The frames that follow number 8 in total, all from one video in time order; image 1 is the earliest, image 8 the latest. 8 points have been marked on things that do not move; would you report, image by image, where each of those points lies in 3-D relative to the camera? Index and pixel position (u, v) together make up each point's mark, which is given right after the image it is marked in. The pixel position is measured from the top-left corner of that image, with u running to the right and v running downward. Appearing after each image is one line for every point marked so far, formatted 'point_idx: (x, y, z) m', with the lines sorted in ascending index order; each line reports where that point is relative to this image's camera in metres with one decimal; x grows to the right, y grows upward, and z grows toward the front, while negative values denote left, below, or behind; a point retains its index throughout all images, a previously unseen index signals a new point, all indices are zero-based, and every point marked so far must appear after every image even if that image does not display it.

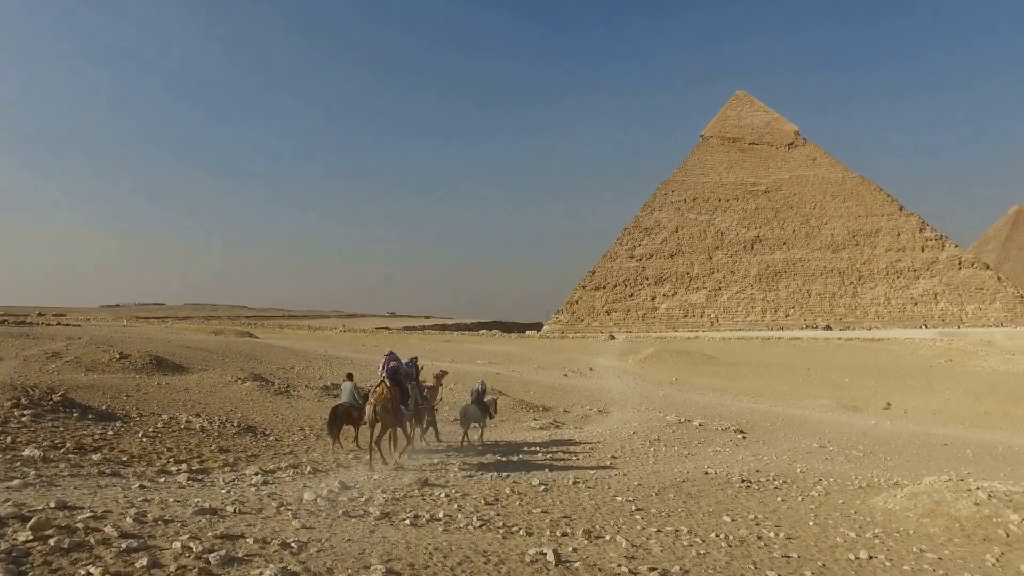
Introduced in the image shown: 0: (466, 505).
0: (-0.2, -1.0, +3.1) m
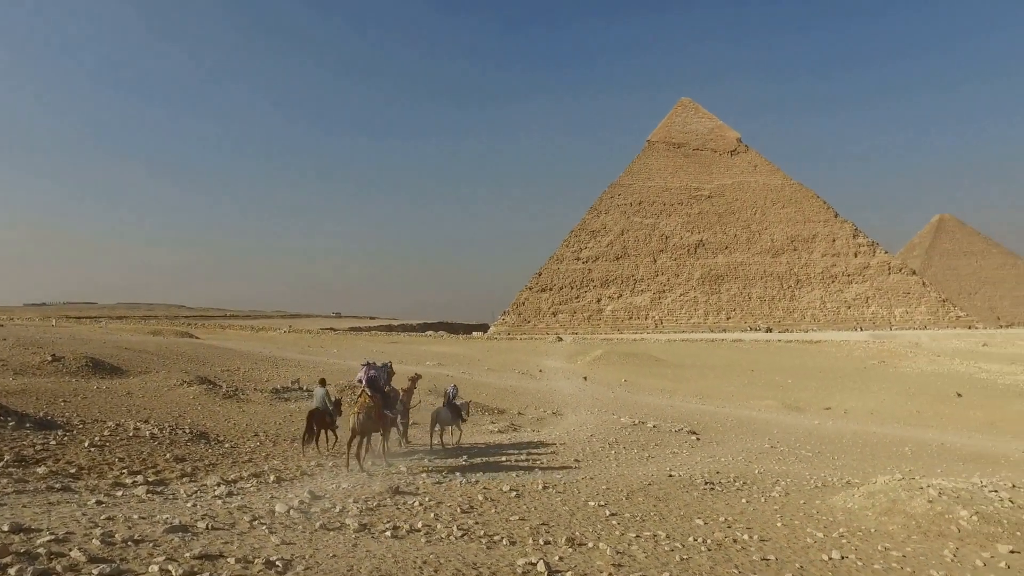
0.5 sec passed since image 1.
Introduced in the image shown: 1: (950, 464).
0: (-0.3, -1.0, +3.0) m
1: (+4.4, -1.8, +6.5) m
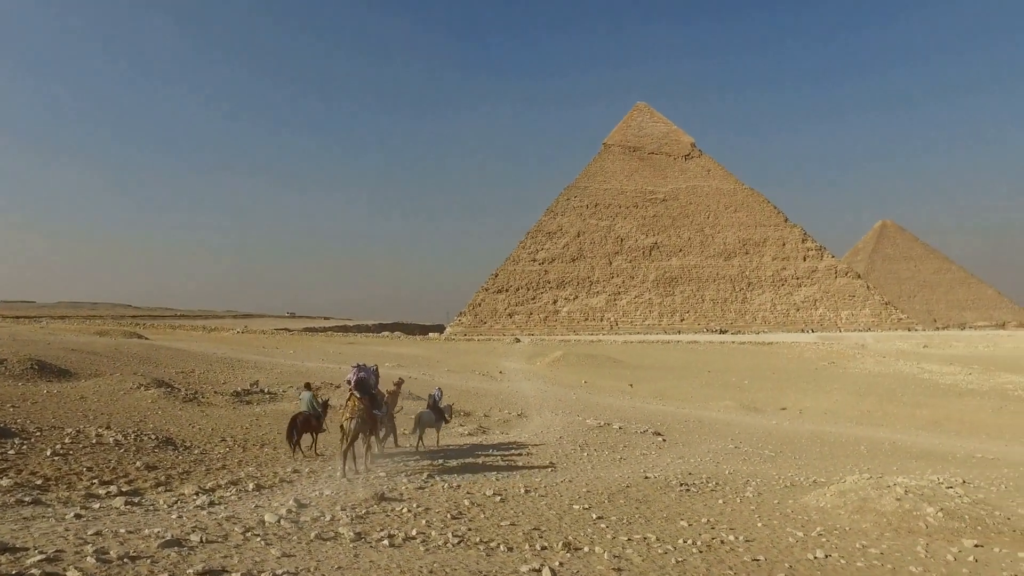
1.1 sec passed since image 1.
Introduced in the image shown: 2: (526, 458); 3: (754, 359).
0: (-0.3, -1.0, +2.9) m
1: (+4.1, -1.8, +6.8) m
2: (+0.2, -1.4, +5.3) m
3: (+7.4, -2.2, +19.8) m
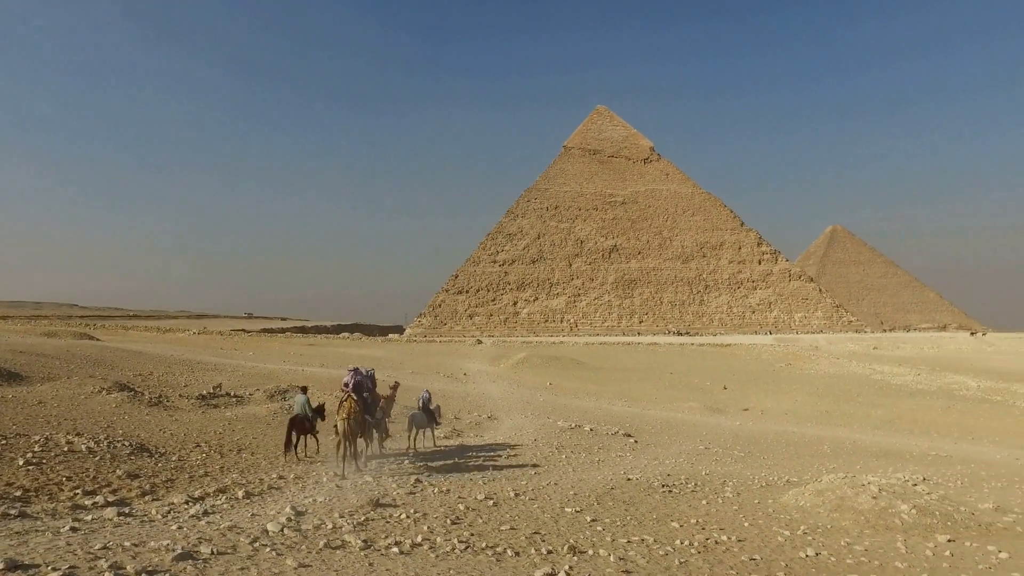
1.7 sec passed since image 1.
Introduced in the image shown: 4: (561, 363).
0: (-0.3, -1.1, +2.9) m
1: (+3.8, -1.9, +7.0) m
2: (0.0, -1.4, +5.3) m
3: (+6.3, -2.2, +20.2) m
4: (+1.4, -2.2, +18.7) m
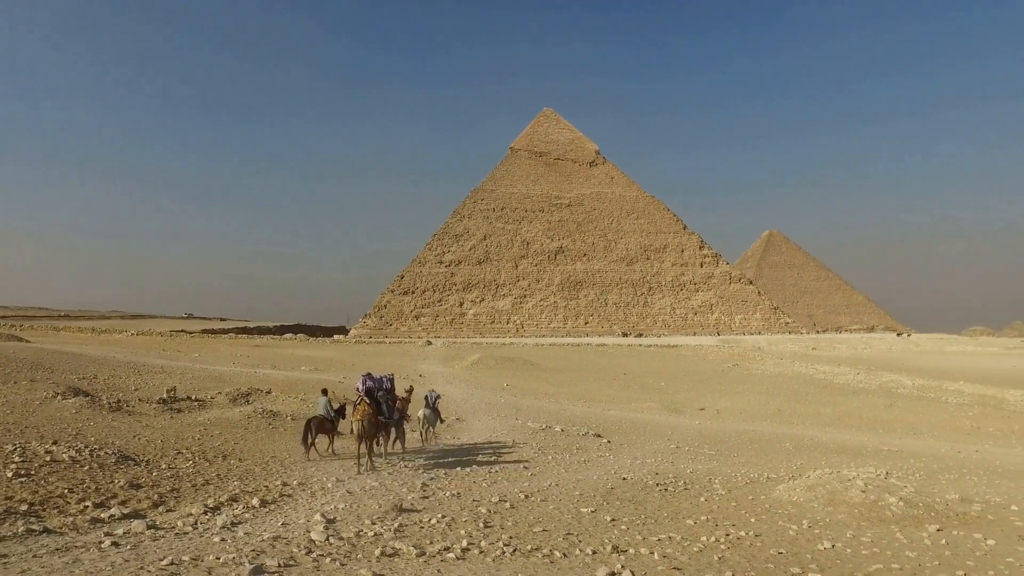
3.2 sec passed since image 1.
0: (-0.2, -1.1, +2.9) m
1: (+3.6, -1.9, +7.4) m
2: (0.0, -1.4, +5.3) m
3: (+4.8, -2.3, +20.7) m
4: (+0.1, -2.2, +18.8) m
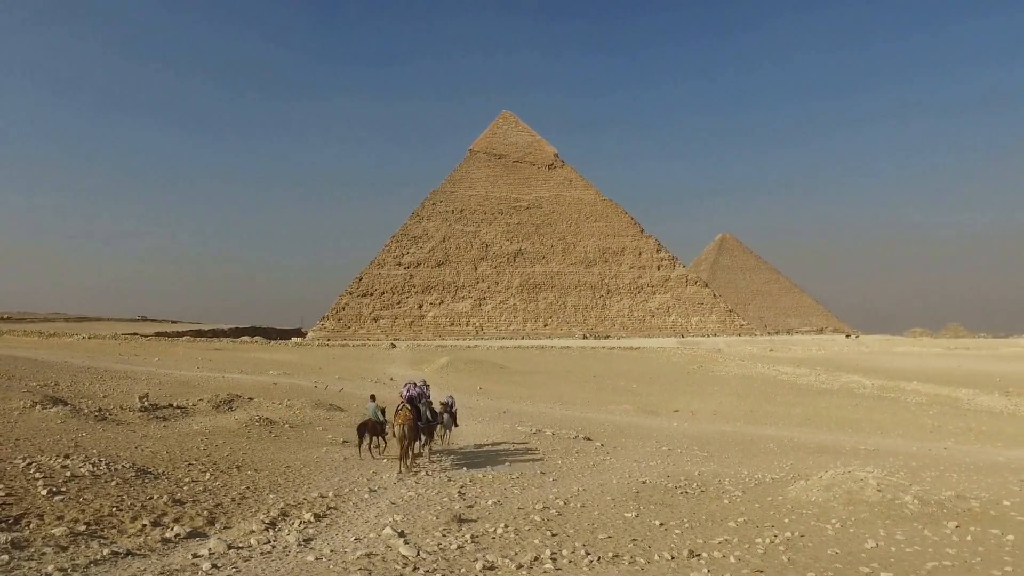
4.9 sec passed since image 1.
0: (+0.1, -1.1, +2.9) m
1: (+3.5, -2.0, +7.6) m
2: (+0.1, -1.4, +5.2) m
3: (+3.8, -2.4, +21.0) m
4: (-0.8, -2.3, +18.7) m
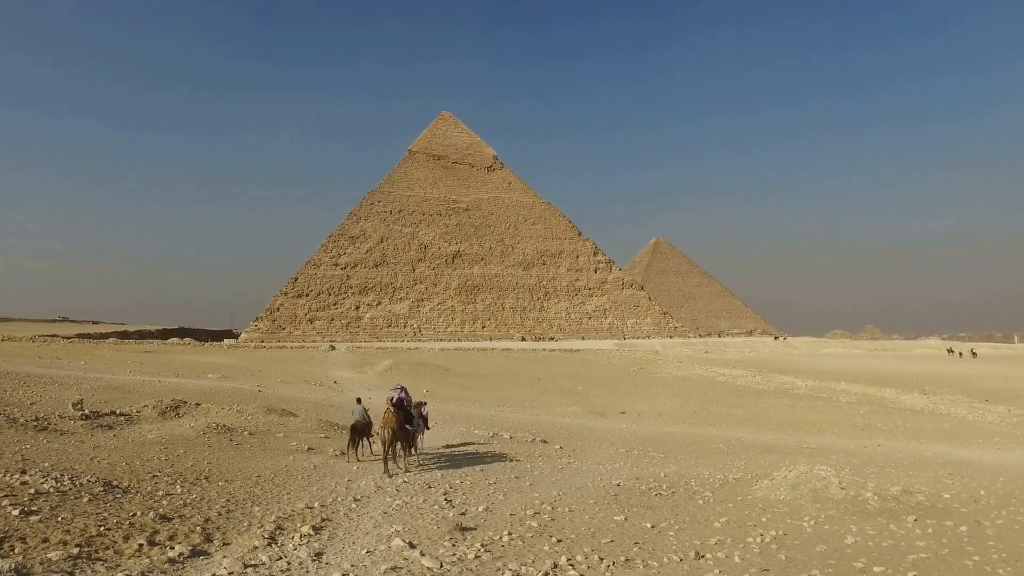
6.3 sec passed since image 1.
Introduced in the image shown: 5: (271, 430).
0: (+0.1, -1.1, +2.9) m
1: (+3.1, -2.0, +7.9) m
2: (-0.1, -1.5, +5.2) m
3: (+2.0, -2.5, +21.3) m
4: (-2.3, -2.3, +18.6) m
5: (-2.4, -1.4, +6.6) m
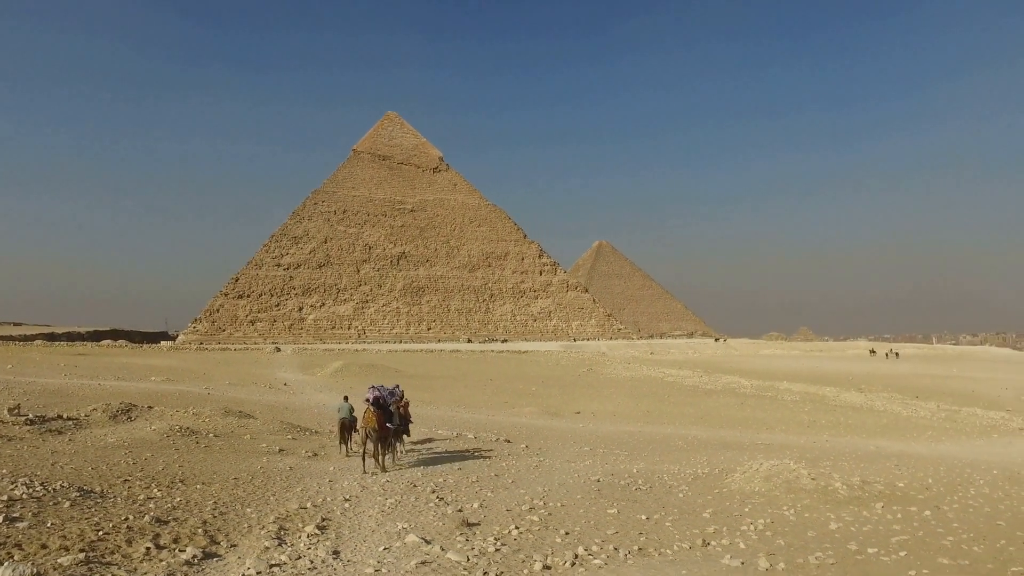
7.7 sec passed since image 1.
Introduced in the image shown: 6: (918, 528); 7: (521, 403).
0: (+0.2, -1.1, +2.9) m
1: (+2.7, -2.0, +8.2) m
2: (-0.3, -1.5, +5.2) m
3: (+0.4, -2.6, +21.4) m
4: (-3.7, -2.3, +18.3) m
5: (-2.7, -1.4, +6.4) m
6: (+2.3, -1.4, +3.7) m
7: (+0.2, -2.5, +14.1) m
